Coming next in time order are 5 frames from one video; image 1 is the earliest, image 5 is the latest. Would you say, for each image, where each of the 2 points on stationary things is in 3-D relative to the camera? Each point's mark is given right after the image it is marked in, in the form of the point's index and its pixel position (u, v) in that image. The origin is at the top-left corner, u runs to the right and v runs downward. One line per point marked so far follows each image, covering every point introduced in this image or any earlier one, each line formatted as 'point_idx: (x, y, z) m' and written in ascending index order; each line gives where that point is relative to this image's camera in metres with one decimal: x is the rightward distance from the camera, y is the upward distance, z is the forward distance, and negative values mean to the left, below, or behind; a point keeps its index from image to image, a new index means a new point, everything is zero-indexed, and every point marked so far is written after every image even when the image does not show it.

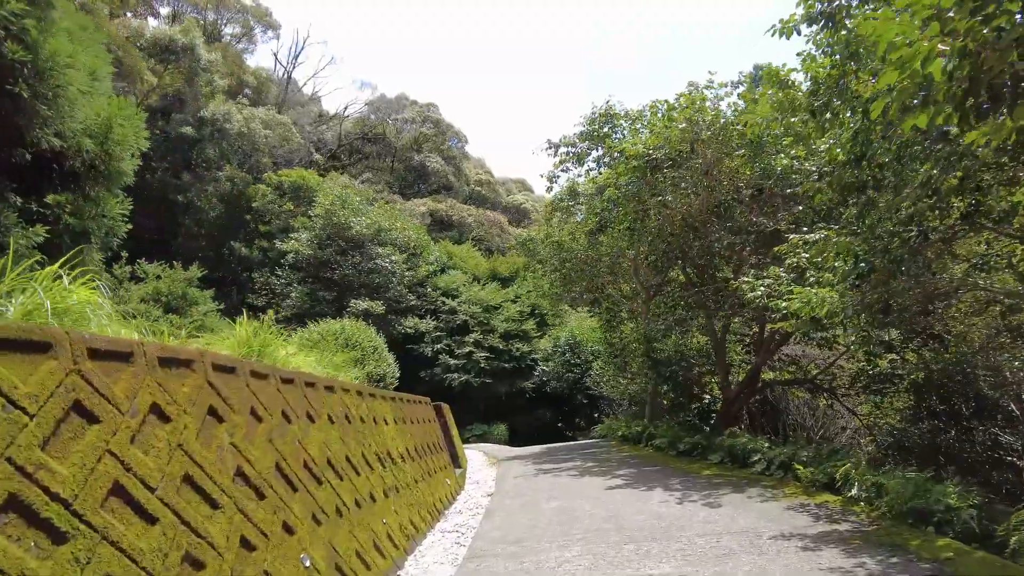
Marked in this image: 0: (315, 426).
0: (-1.3, -0.9, +4.2) m
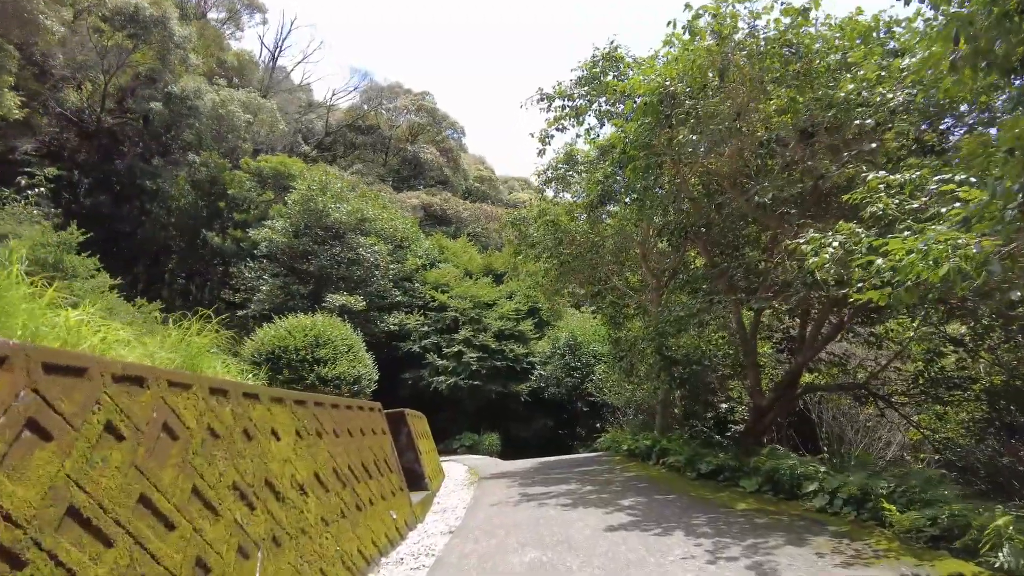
0: (-1.6, -0.5, +2.2) m
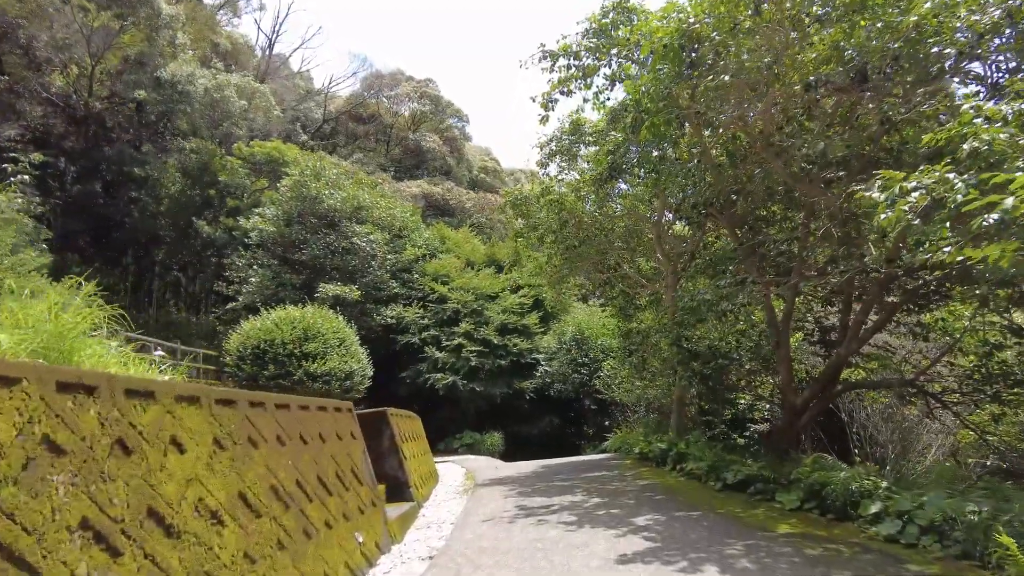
0: (-1.7, -0.4, +1.2) m
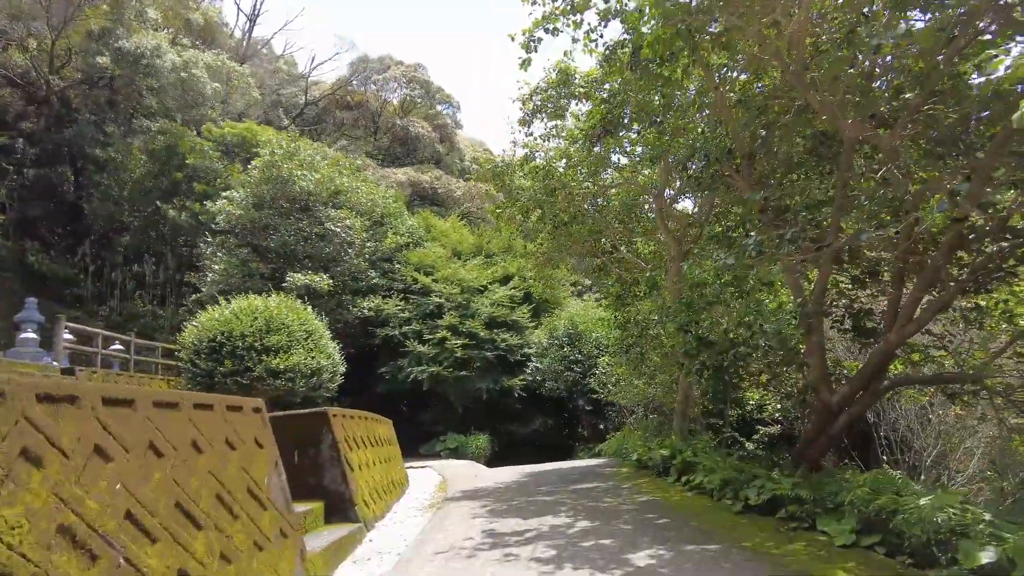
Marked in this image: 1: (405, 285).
0: (-2.0, -0.1, -0.3) m
1: (-3.1, +0.1, +18.6) m
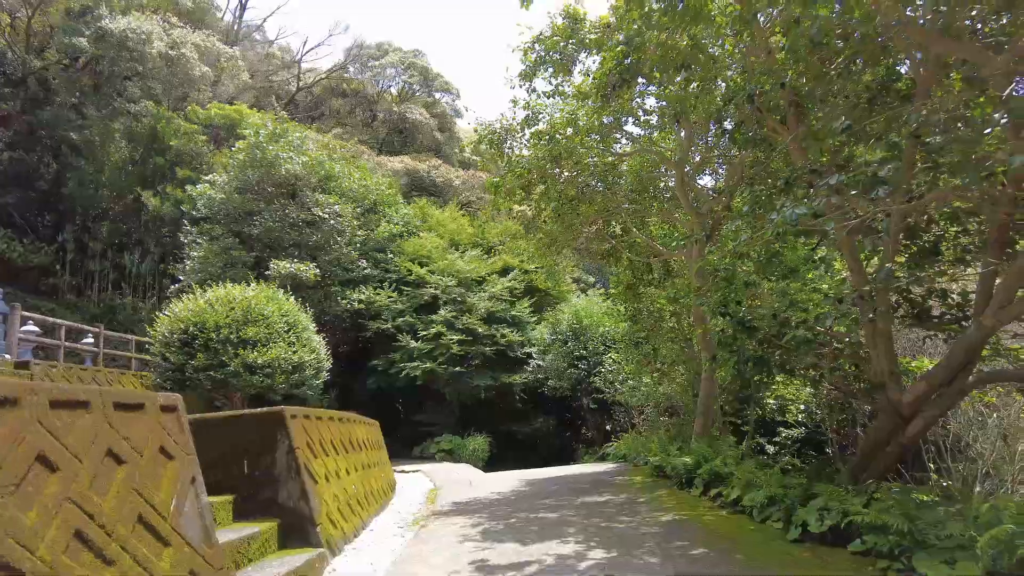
0: (-2.0, +0.1, -1.4) m
1: (-3.1, +0.3, +17.5) m
